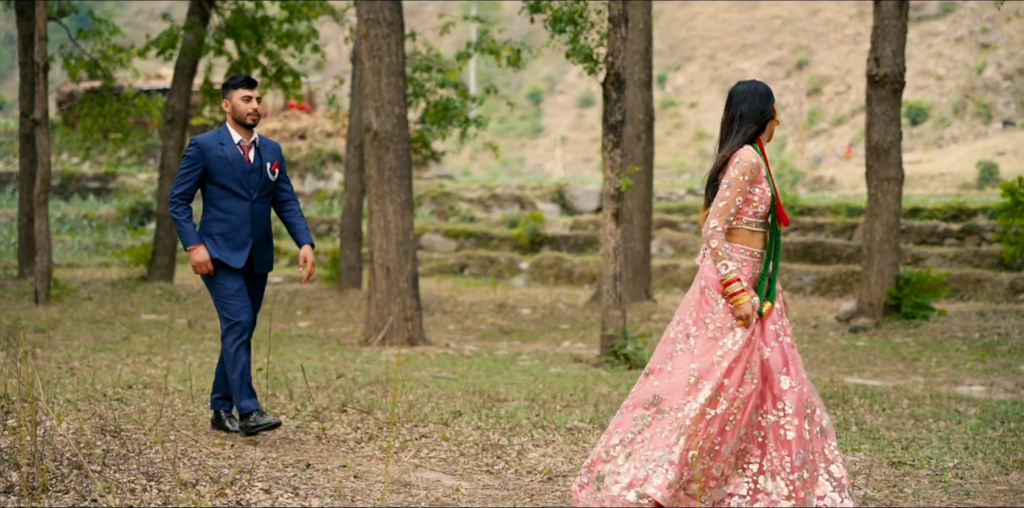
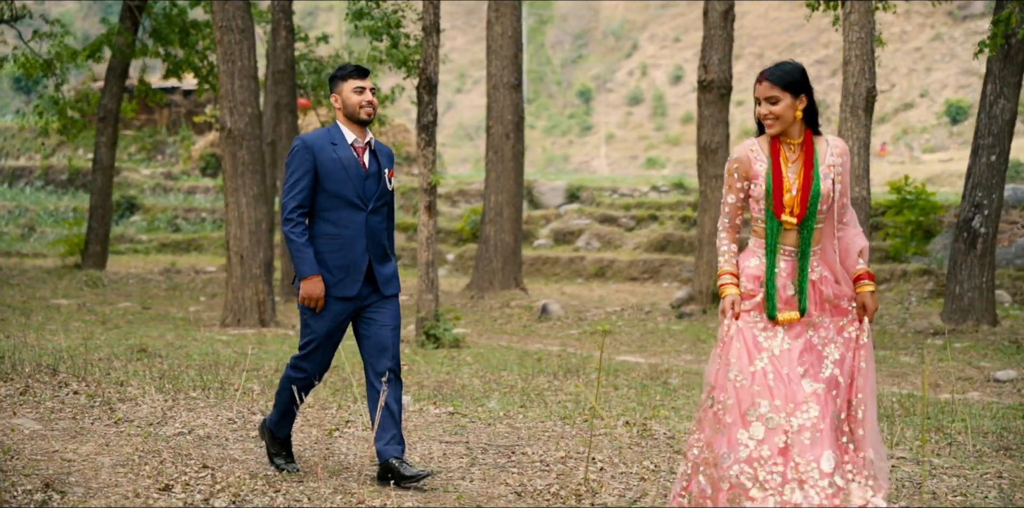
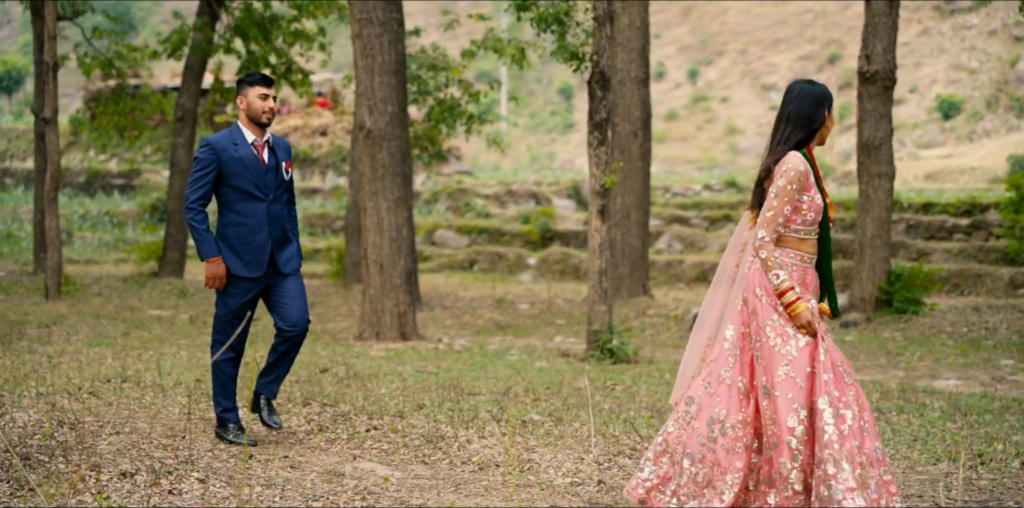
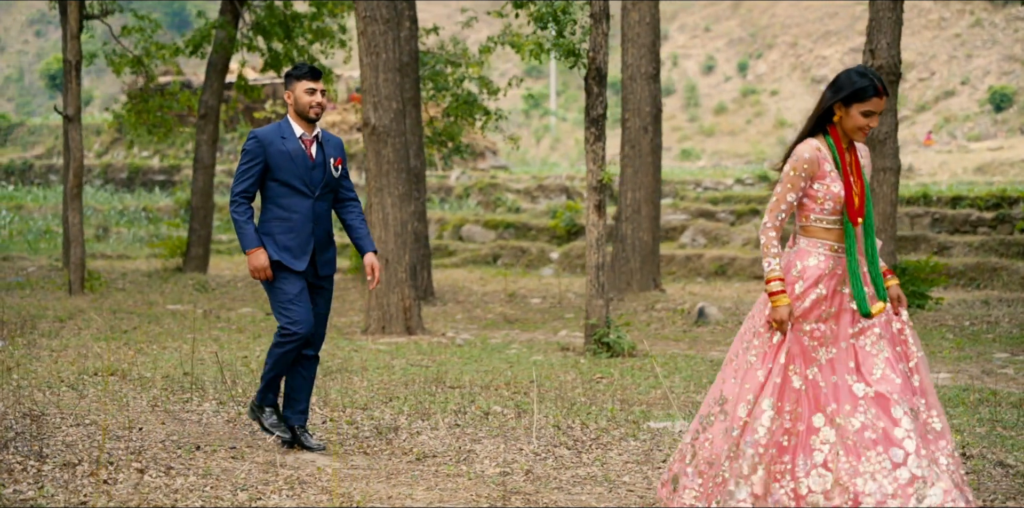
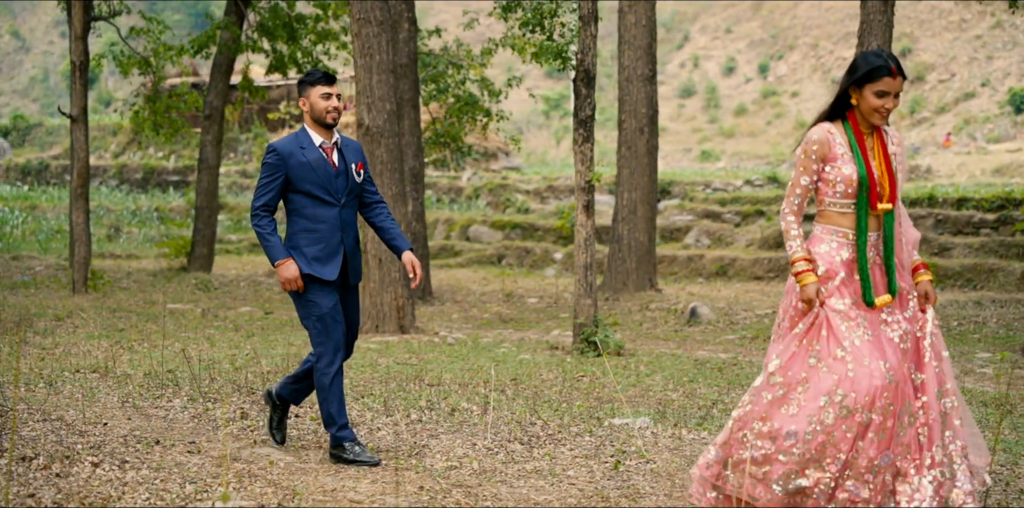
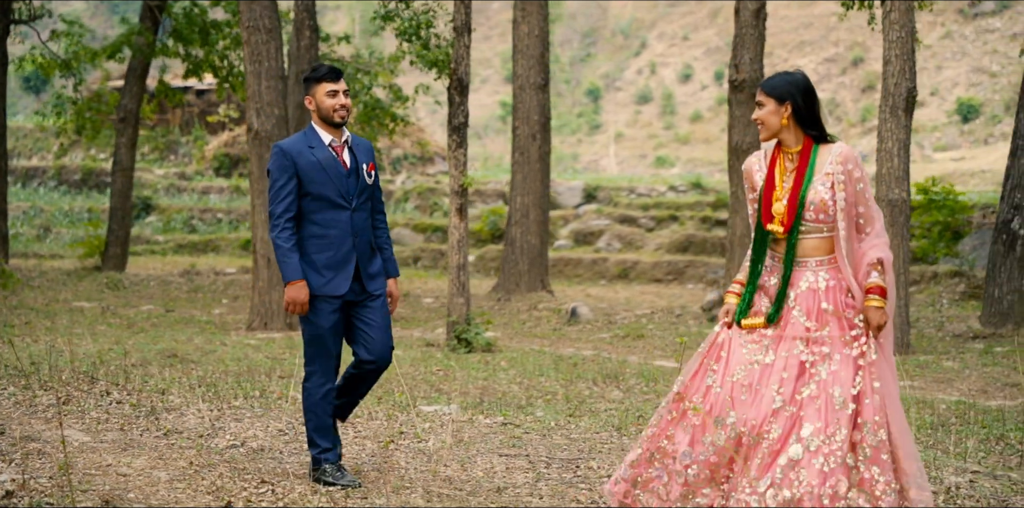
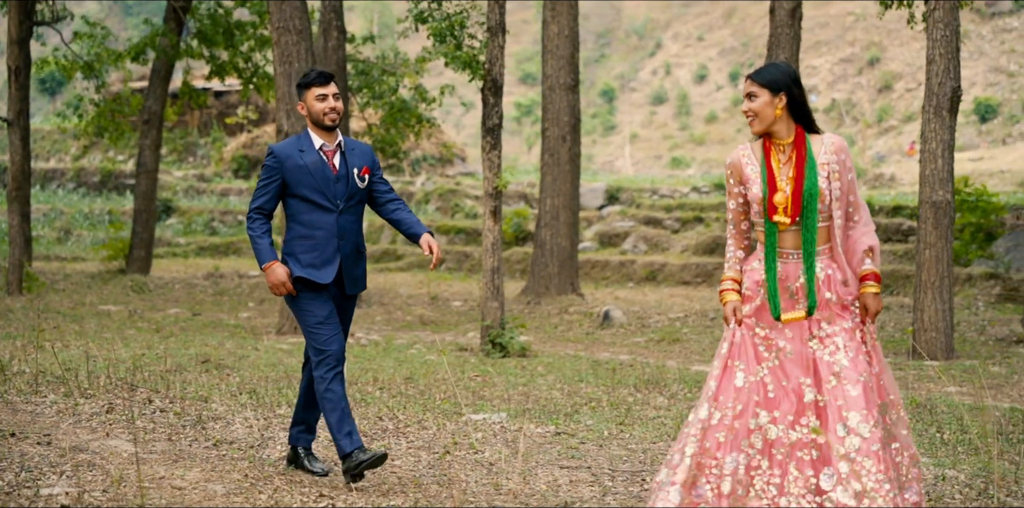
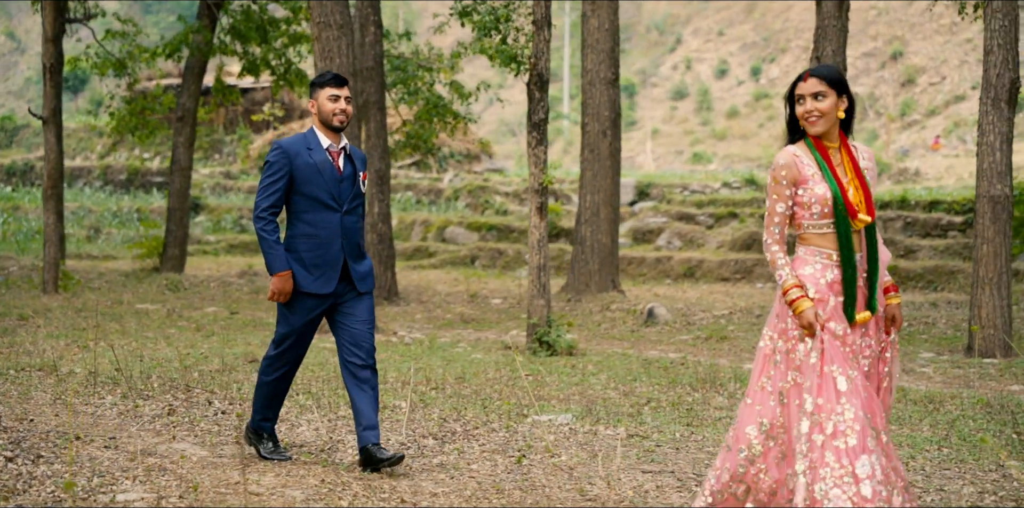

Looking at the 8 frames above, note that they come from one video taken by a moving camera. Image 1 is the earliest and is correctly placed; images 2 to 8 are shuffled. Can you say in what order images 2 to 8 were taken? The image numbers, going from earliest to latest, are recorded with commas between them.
3, 4, 5, 8, 7, 6, 2
